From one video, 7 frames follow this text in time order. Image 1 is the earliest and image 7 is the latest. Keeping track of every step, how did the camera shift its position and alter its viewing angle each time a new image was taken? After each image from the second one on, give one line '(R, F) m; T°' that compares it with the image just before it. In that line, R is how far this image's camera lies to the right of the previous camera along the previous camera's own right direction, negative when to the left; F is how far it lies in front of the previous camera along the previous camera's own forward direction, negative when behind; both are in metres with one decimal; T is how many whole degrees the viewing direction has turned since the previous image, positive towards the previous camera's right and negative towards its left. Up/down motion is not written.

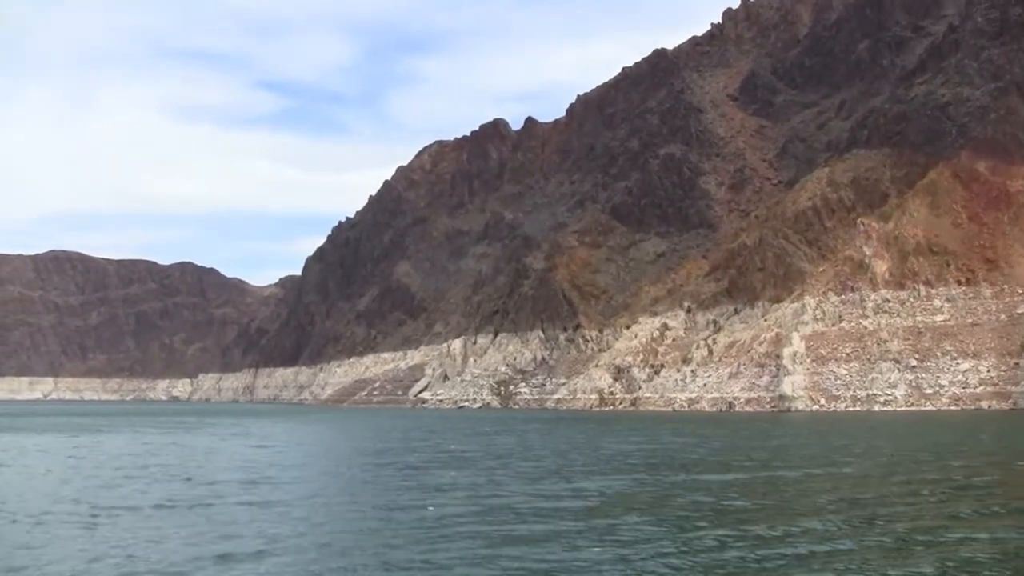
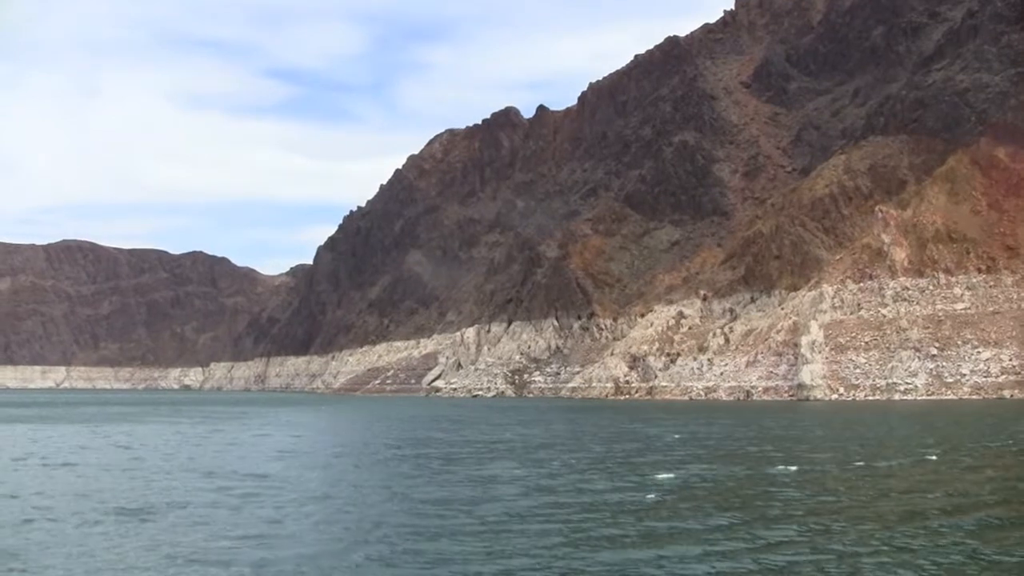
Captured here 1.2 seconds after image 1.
(-0.6, +0.7) m; -1°
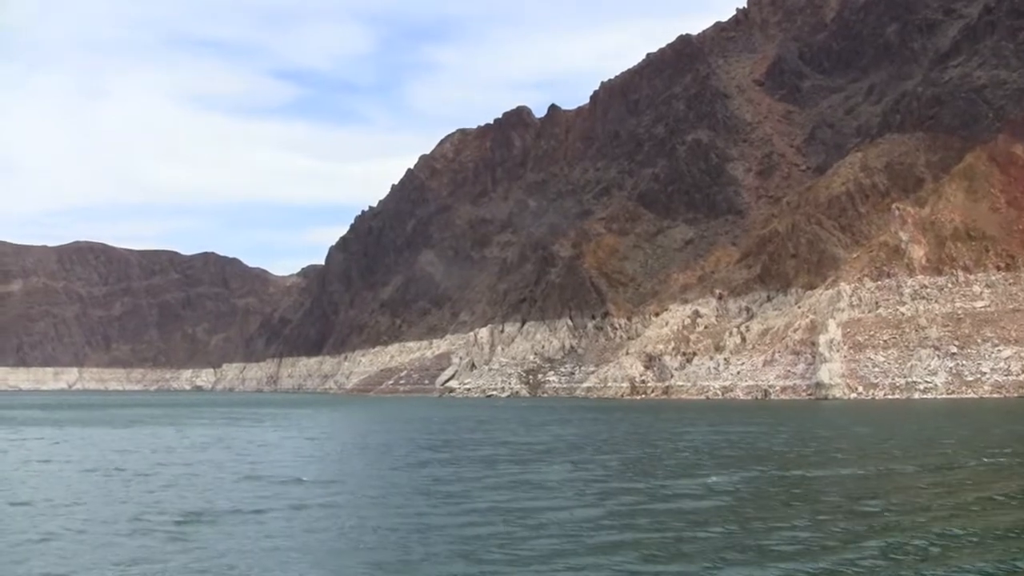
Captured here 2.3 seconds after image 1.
(-0.5, +0.5) m; -1°
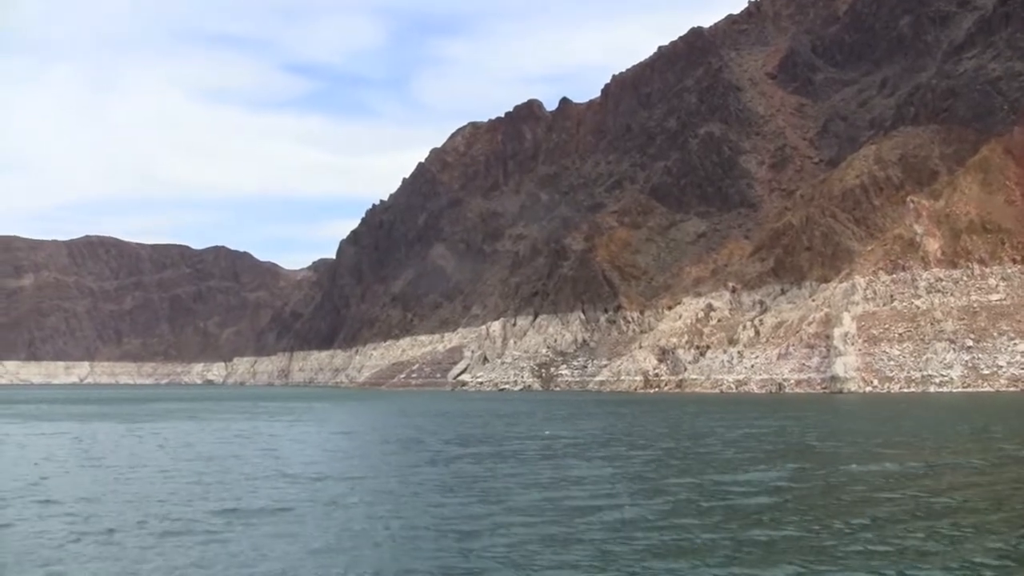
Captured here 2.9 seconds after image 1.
(-0.4, 0.0) m; -1°
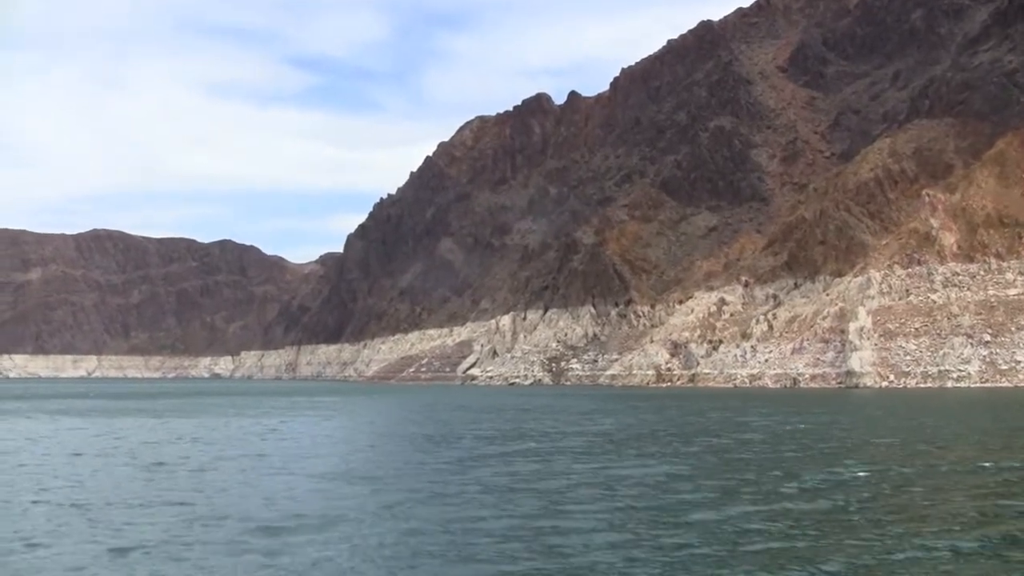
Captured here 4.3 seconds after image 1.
(-0.6, +1.0) m; 0°
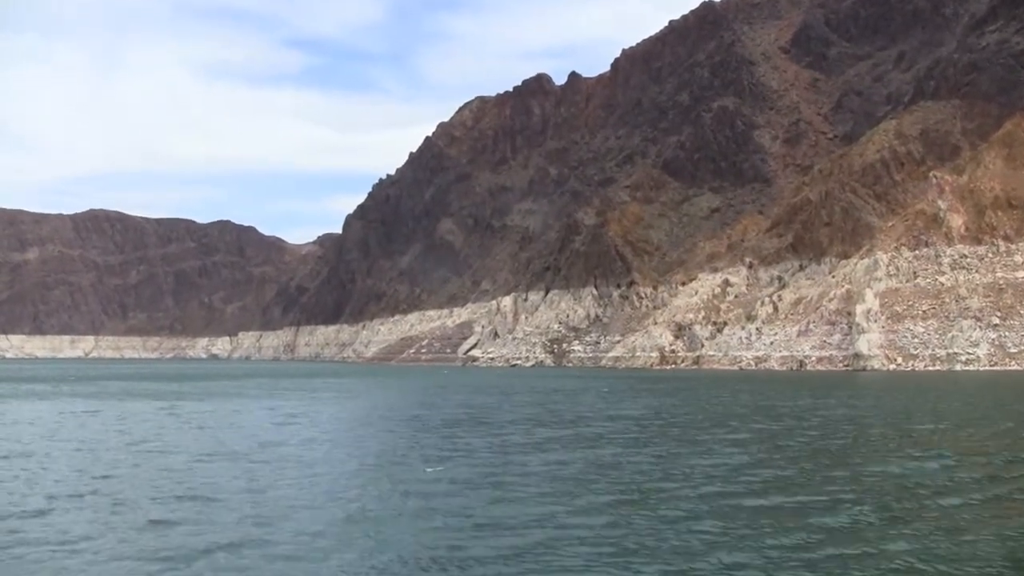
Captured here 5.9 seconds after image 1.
(-0.6, +1.1) m; 0°
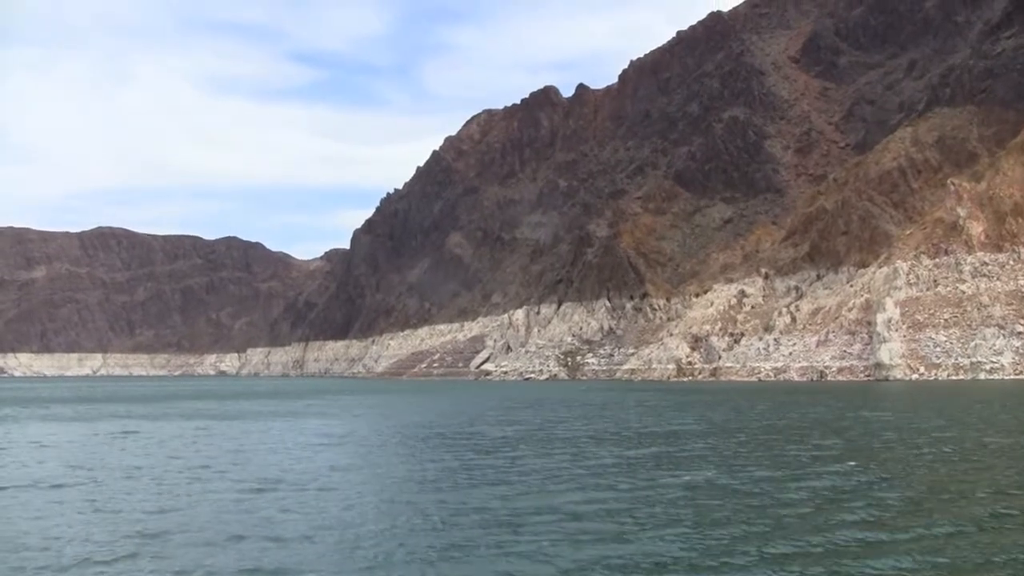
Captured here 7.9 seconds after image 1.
(-0.8, +1.2) m; 0°
